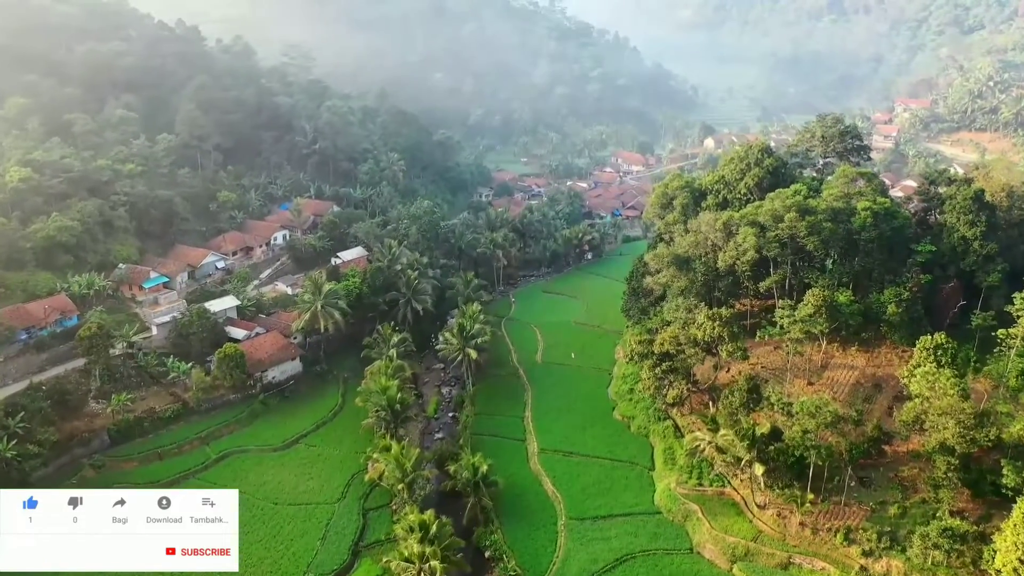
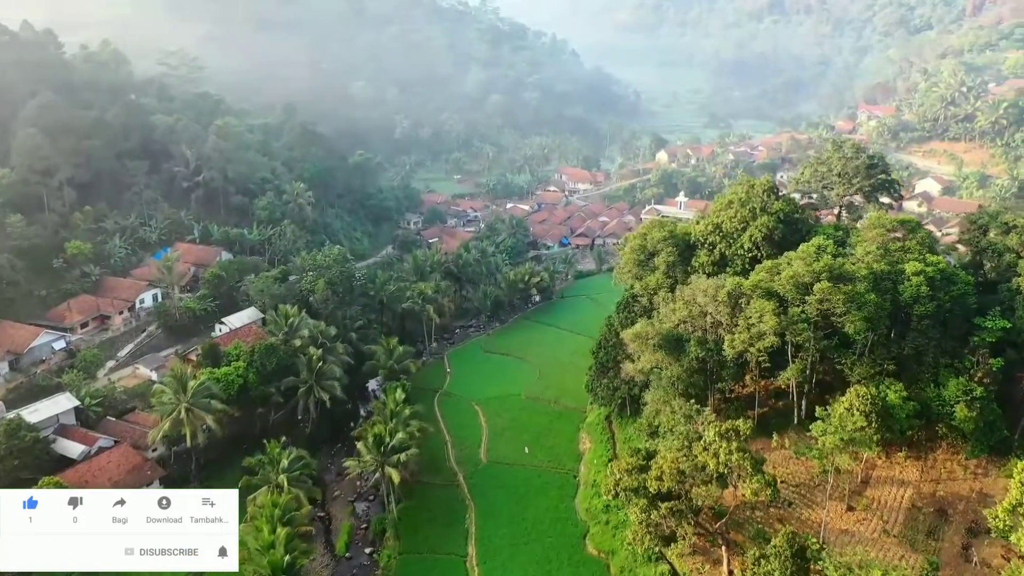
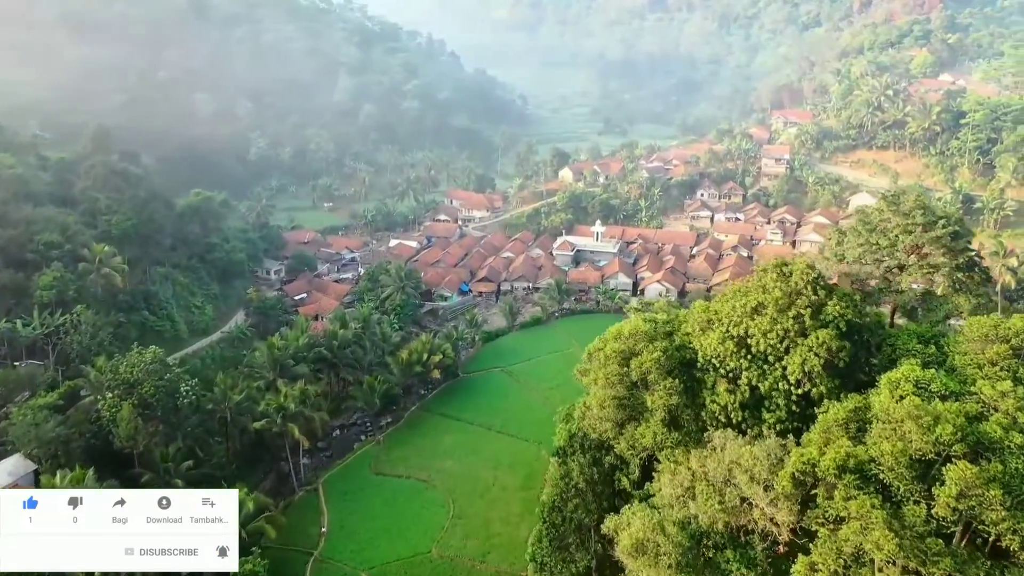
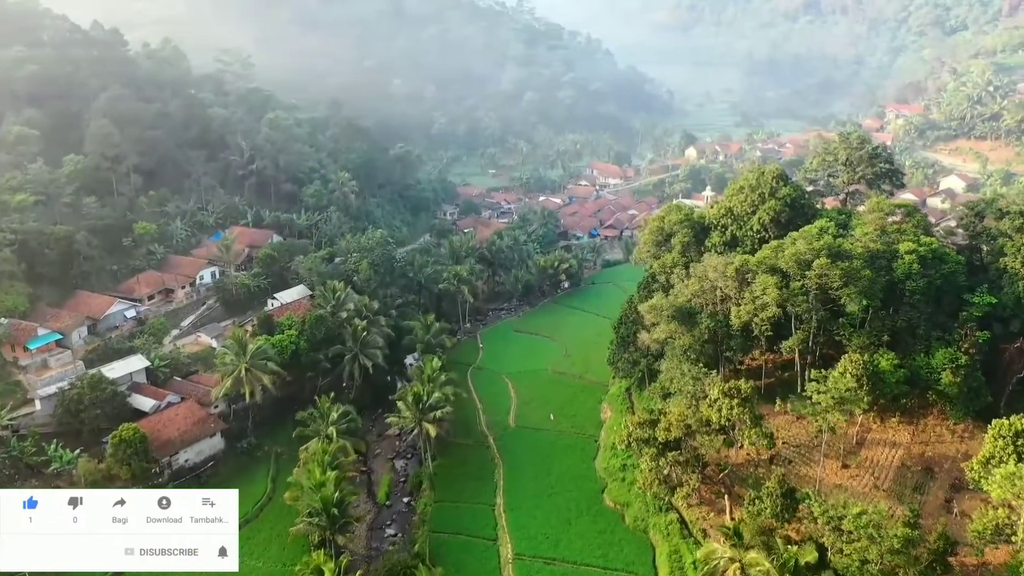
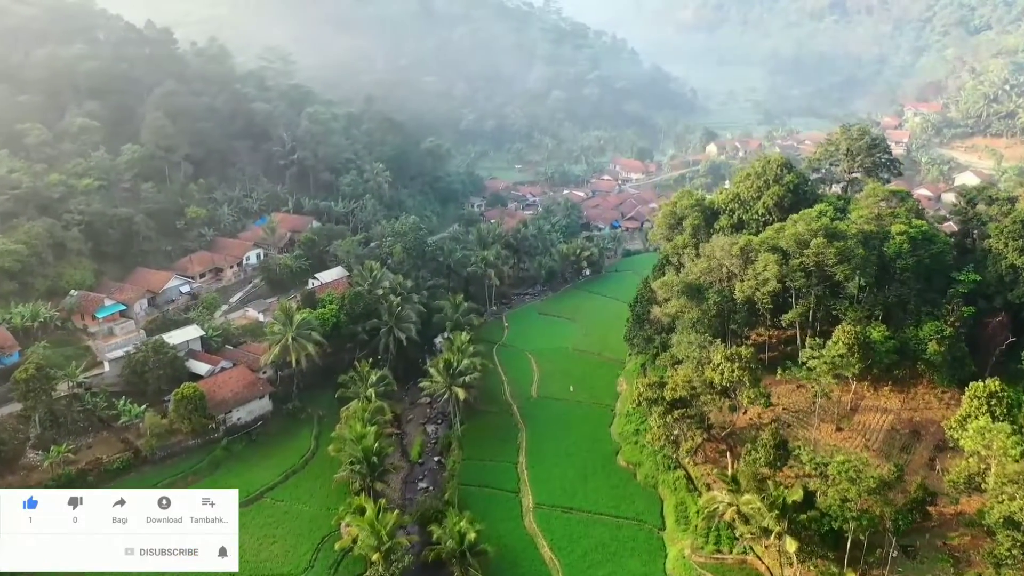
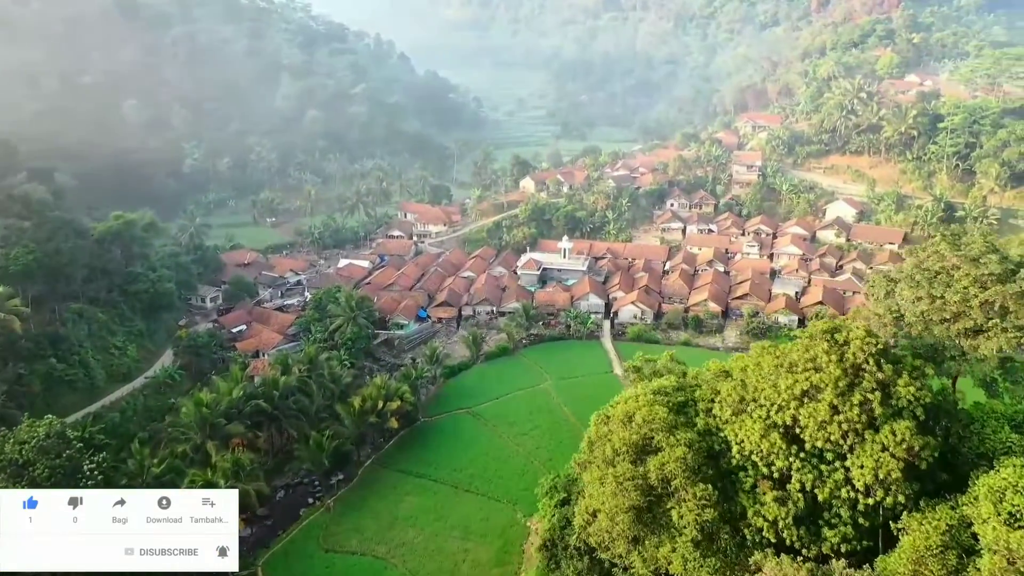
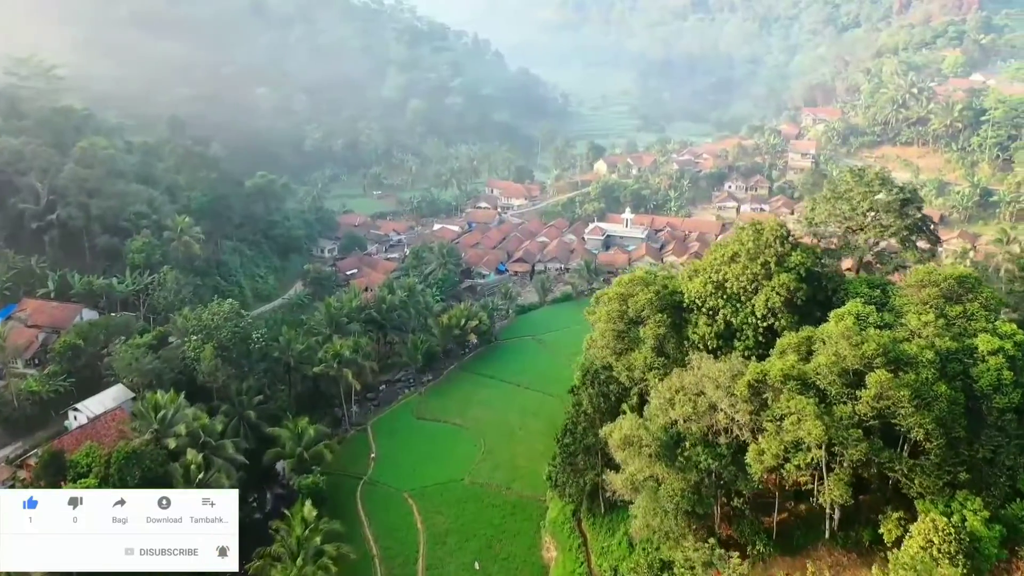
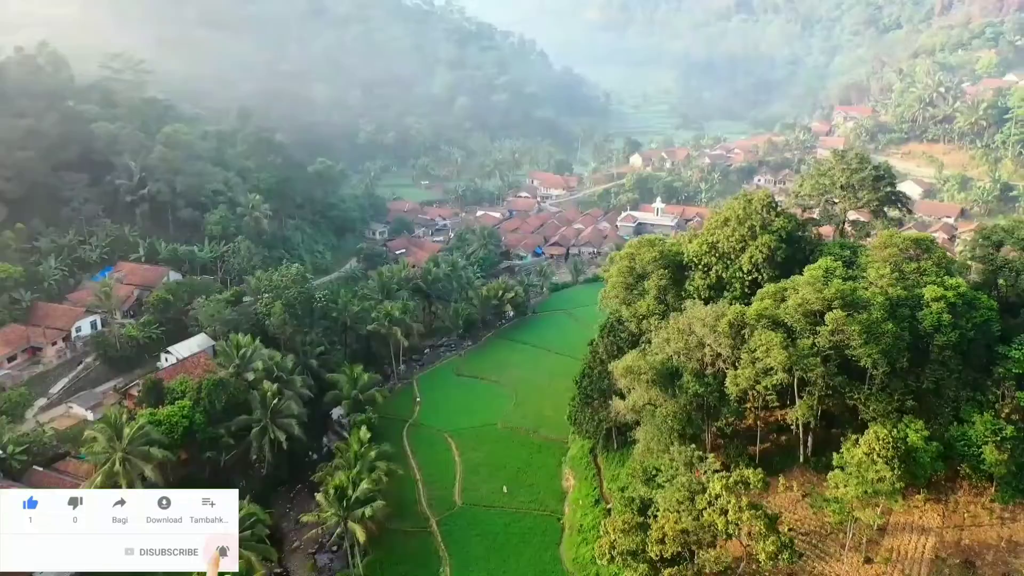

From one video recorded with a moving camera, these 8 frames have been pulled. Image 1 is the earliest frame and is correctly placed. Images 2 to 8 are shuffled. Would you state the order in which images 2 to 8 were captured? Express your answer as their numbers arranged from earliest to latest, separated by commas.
5, 4, 2, 8, 7, 3, 6
